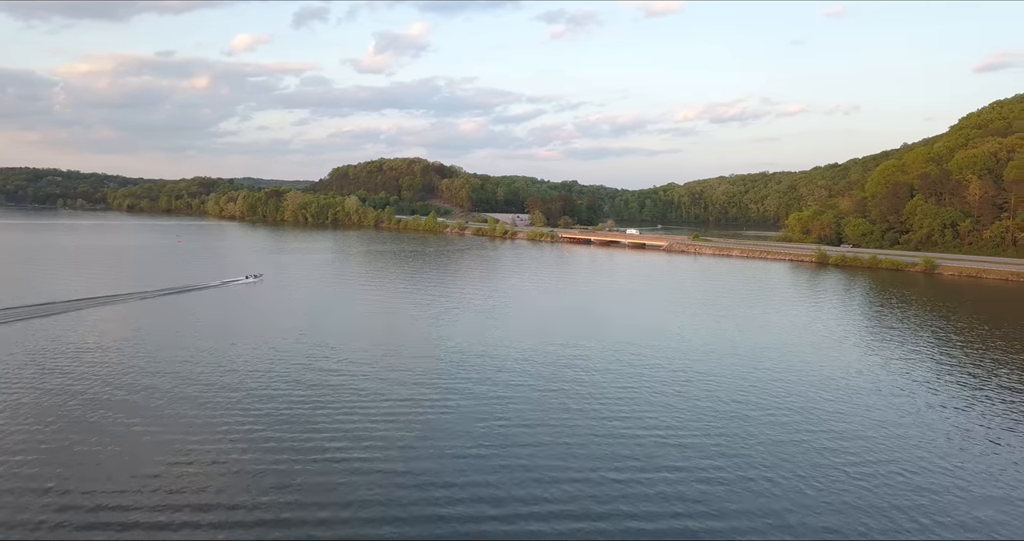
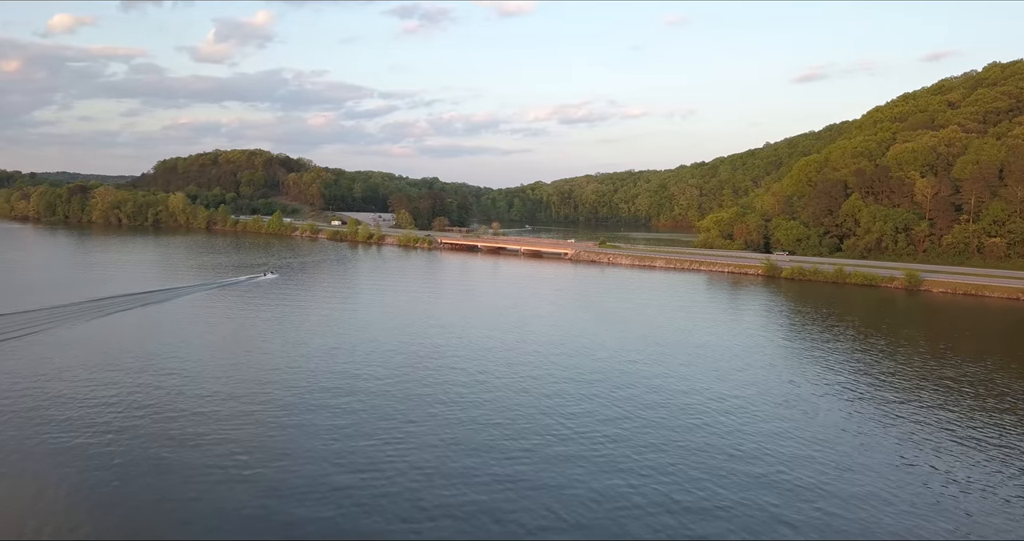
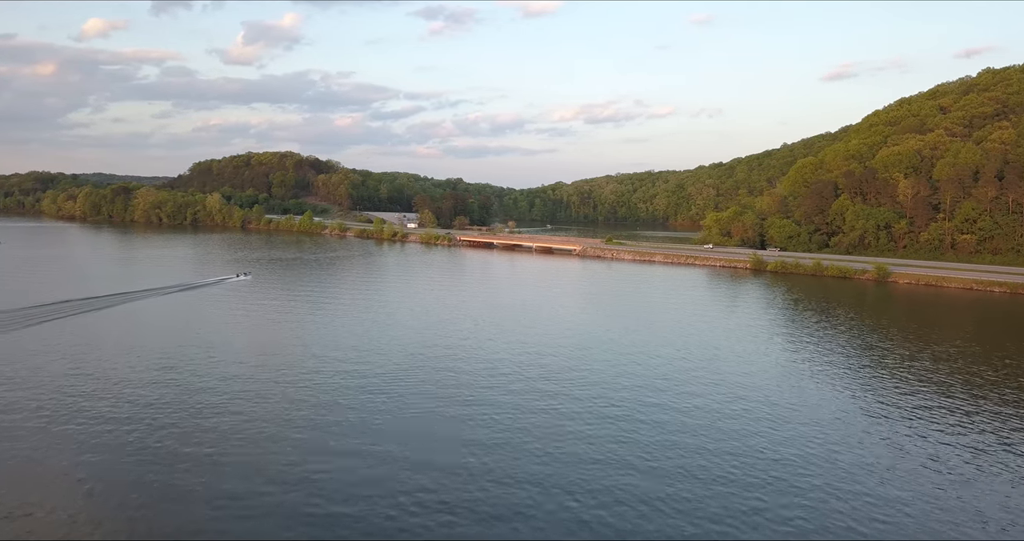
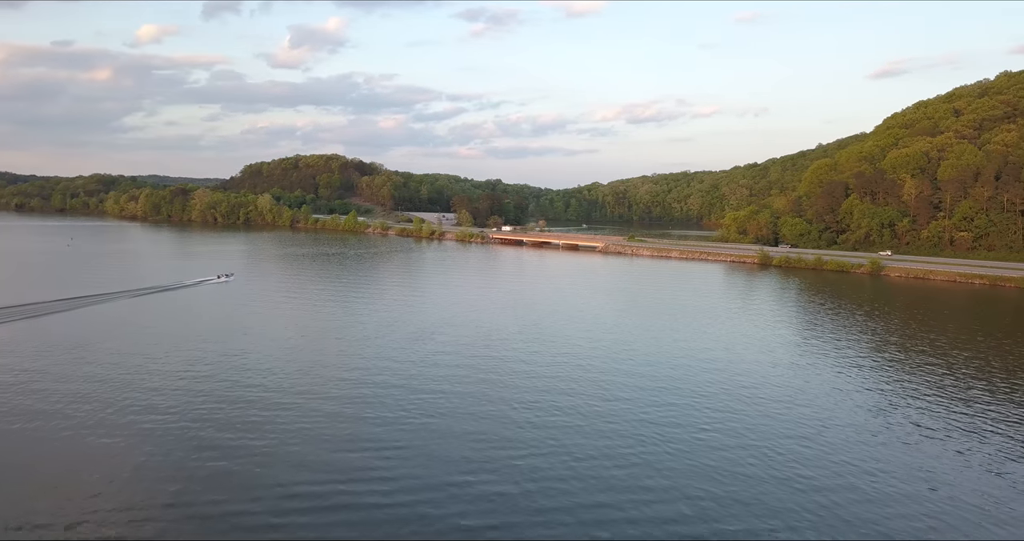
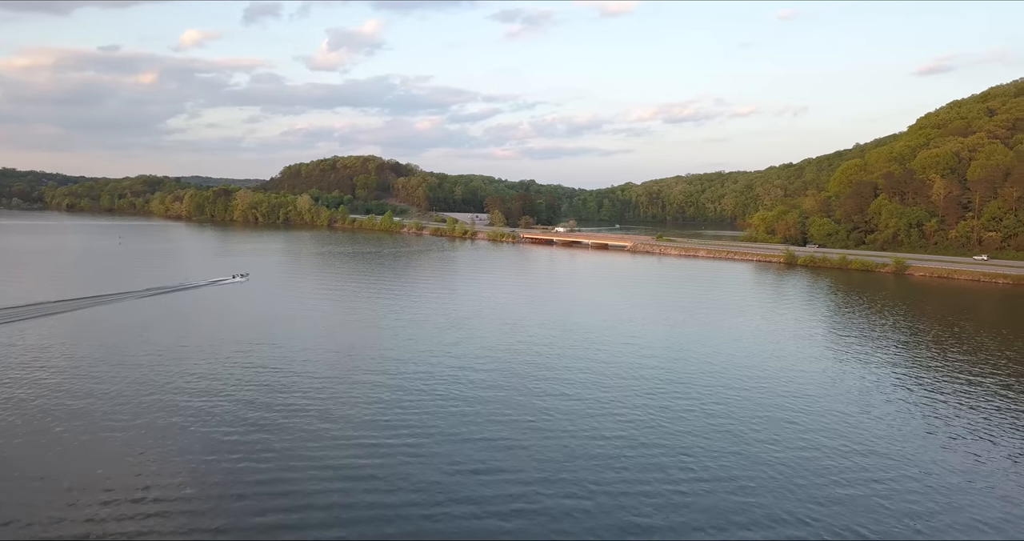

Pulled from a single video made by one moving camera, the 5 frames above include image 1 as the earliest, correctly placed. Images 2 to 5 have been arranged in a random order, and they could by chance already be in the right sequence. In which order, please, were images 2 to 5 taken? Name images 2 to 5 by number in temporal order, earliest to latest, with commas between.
5, 4, 3, 2
